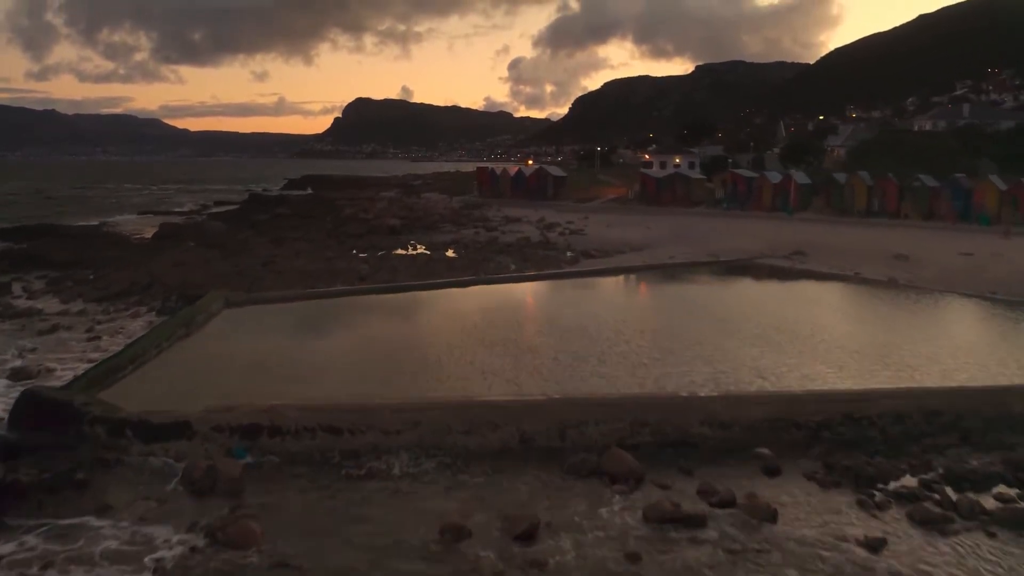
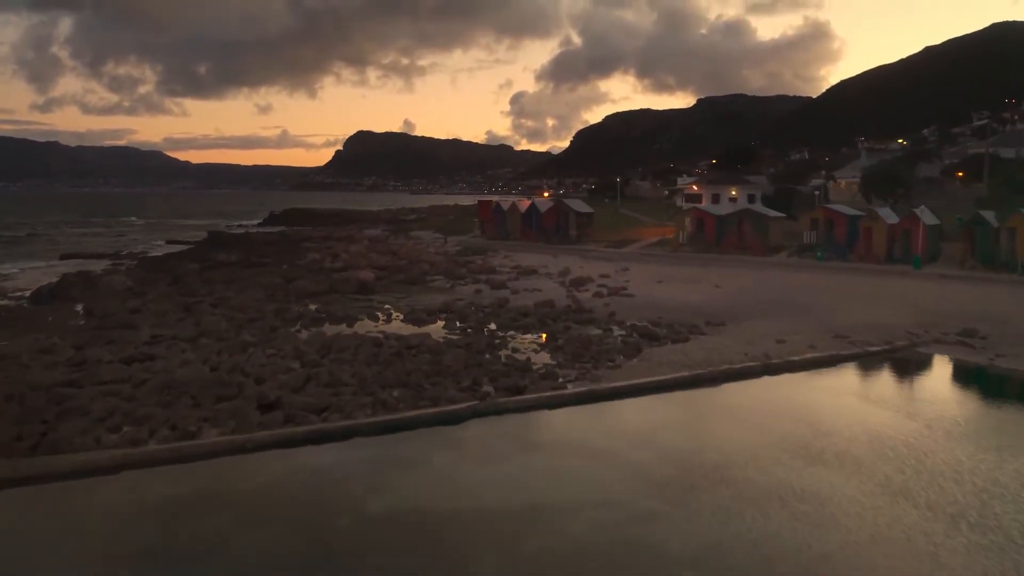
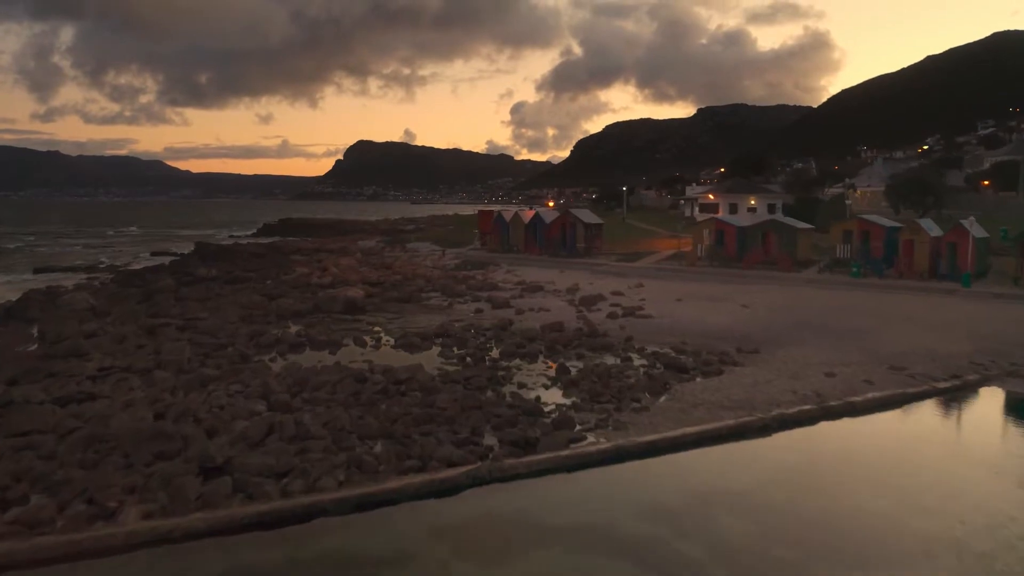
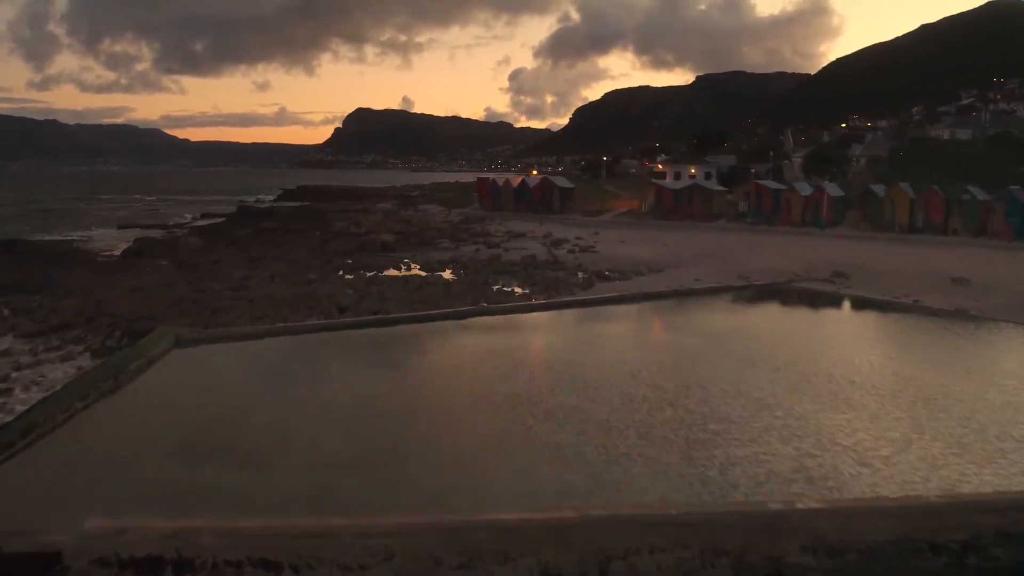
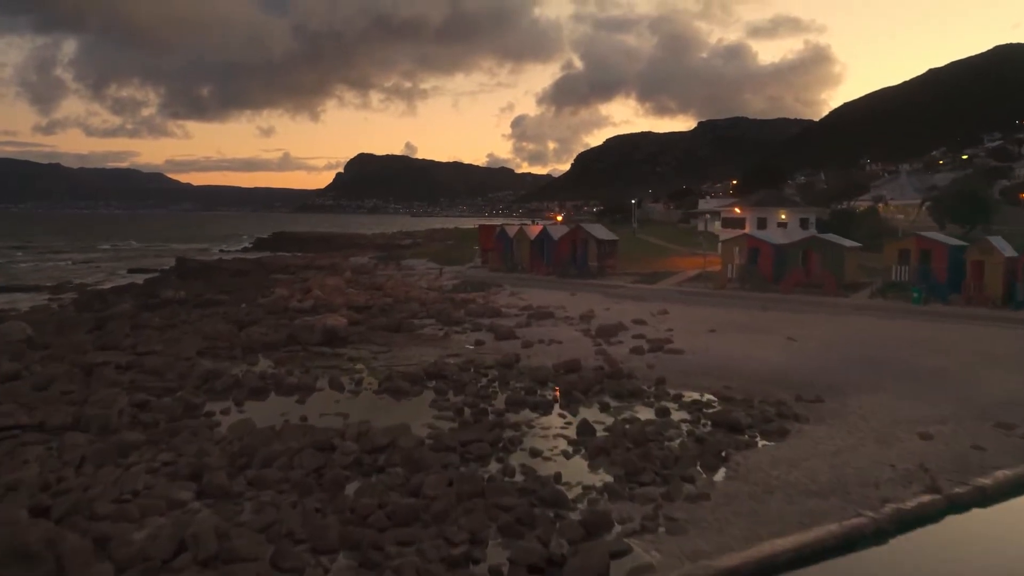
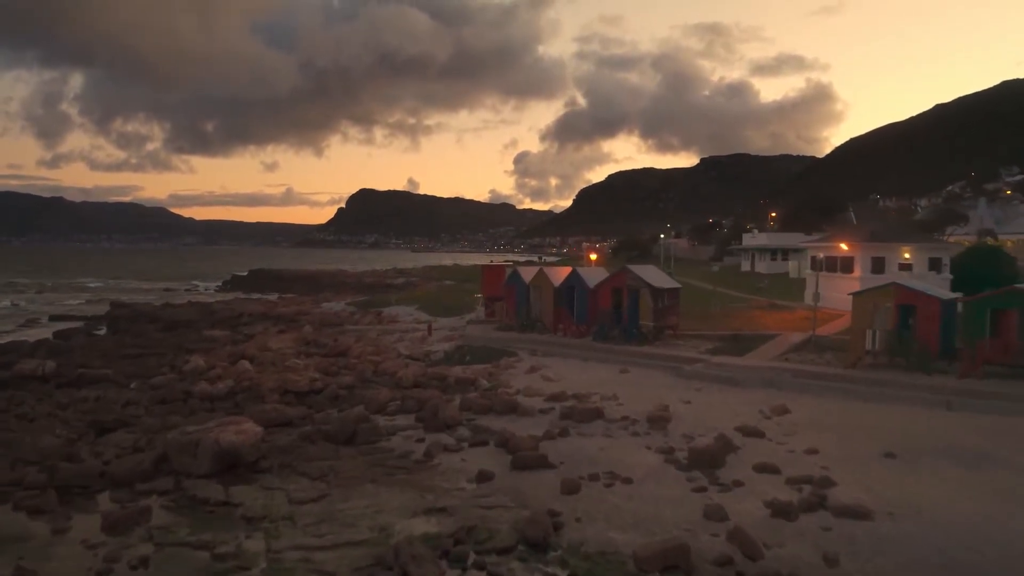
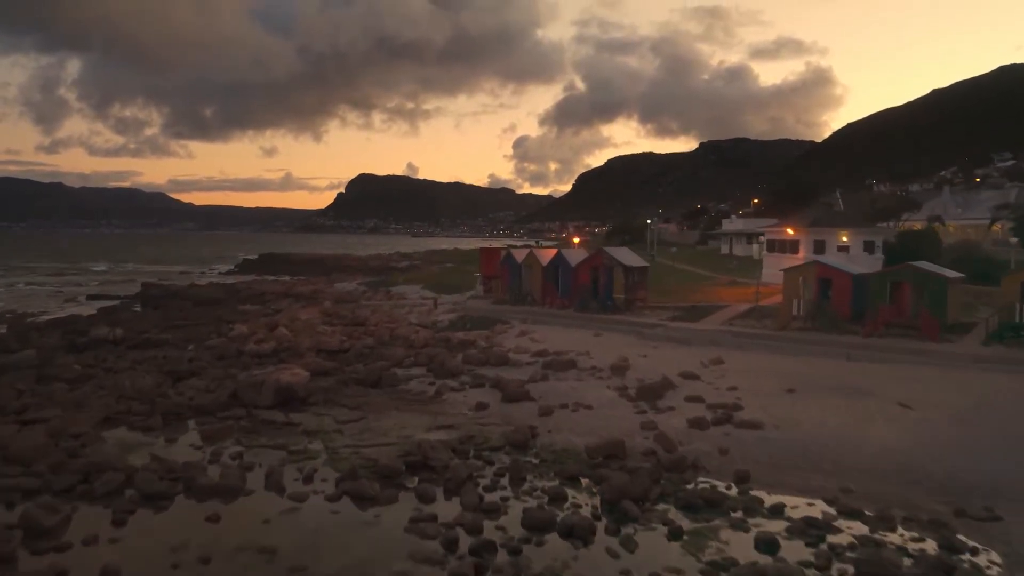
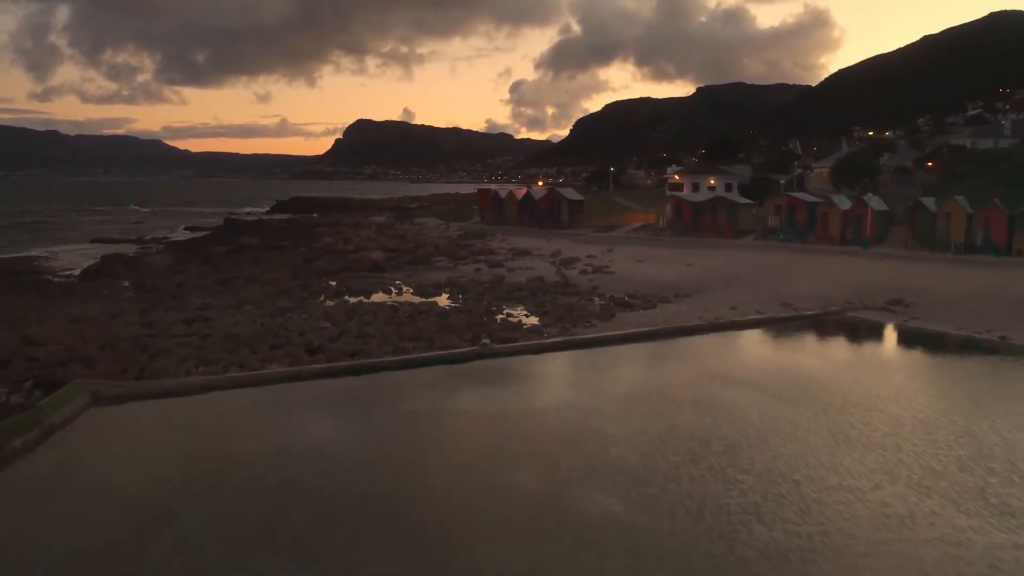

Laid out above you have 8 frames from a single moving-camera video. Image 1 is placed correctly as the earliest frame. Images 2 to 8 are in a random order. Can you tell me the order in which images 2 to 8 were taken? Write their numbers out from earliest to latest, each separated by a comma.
4, 8, 2, 3, 5, 7, 6
